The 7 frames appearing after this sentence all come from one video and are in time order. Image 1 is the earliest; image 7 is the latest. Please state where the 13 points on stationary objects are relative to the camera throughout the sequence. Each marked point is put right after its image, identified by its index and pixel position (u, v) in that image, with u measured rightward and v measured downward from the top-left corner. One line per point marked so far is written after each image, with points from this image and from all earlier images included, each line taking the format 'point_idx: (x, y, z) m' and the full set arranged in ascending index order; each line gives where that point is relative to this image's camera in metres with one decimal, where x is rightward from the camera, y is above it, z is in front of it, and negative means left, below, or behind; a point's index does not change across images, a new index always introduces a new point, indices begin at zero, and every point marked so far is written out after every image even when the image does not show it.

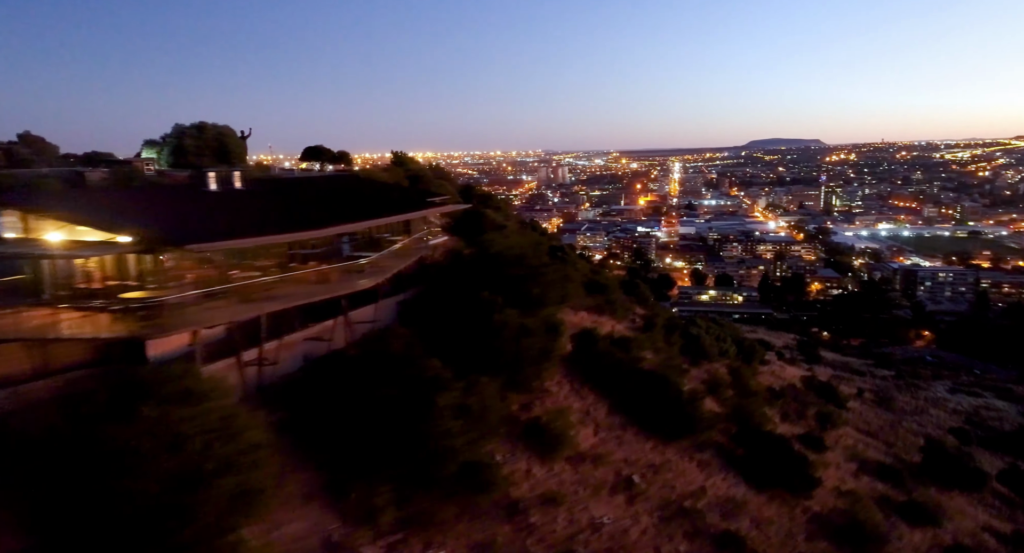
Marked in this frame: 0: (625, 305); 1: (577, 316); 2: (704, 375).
0: (+1.4, -0.4, +7.3) m
1: (+0.6, -0.4, +5.2) m
2: (+2.0, -1.1, +6.0) m
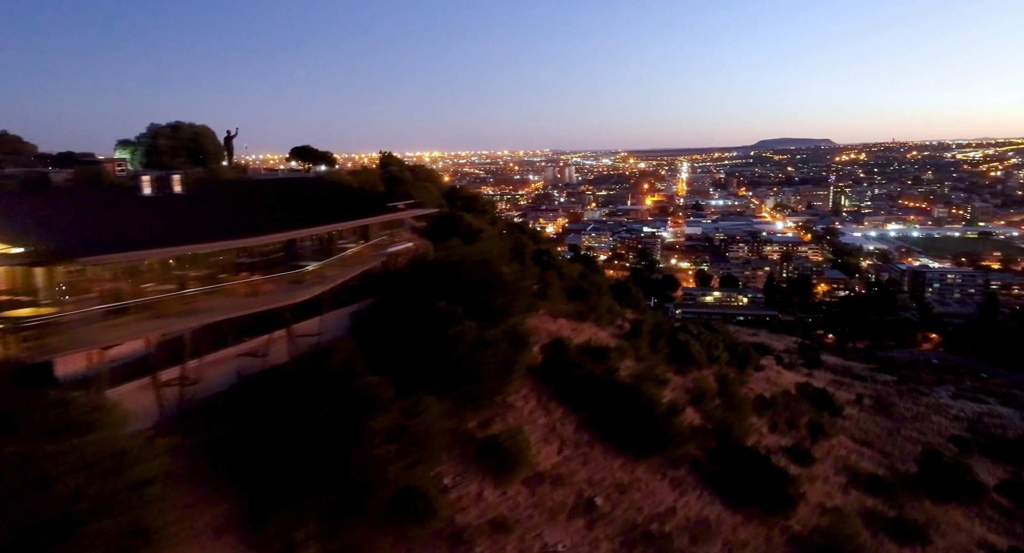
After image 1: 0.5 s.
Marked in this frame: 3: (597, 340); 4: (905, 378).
0: (+1.2, -0.5, +7.1) m
1: (+0.4, -0.5, +5.1) m
2: (+1.8, -1.2, +5.8) m
3: (+0.8, -0.6, +5.4) m
4: (+10.1, -2.6, +14.4) m
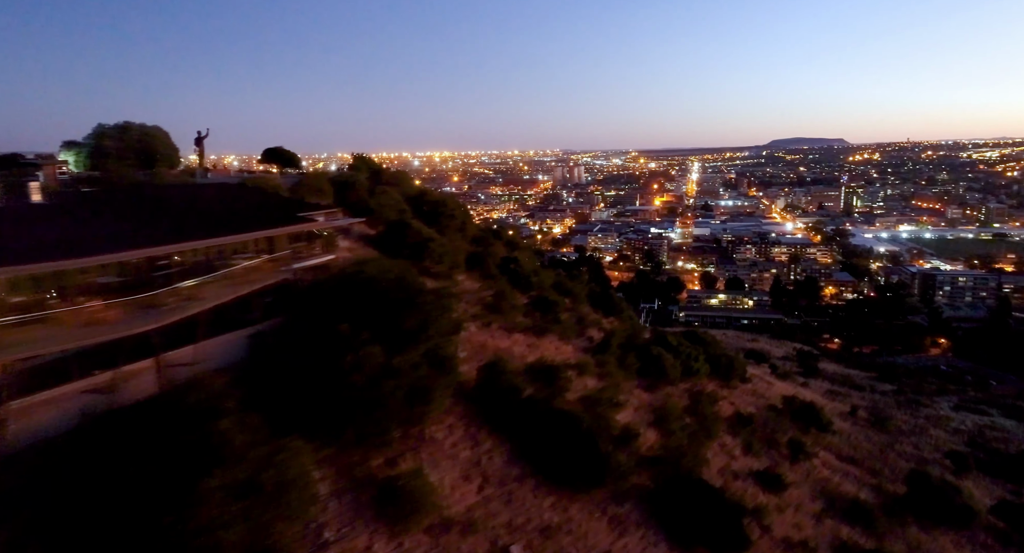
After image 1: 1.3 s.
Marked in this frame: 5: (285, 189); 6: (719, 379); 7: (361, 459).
0: (+0.8, -0.6, +6.8) m
1: (-0.1, -0.6, +4.7) m
2: (+1.4, -1.3, +5.5) m
3: (+0.4, -0.8, +5.1) m
4: (+9.8, -2.8, +13.9) m
5: (-2.2, +0.8, +5.4) m
6: (+3.1, -1.5, +8.3) m
7: (-0.7, -0.9, +2.7) m
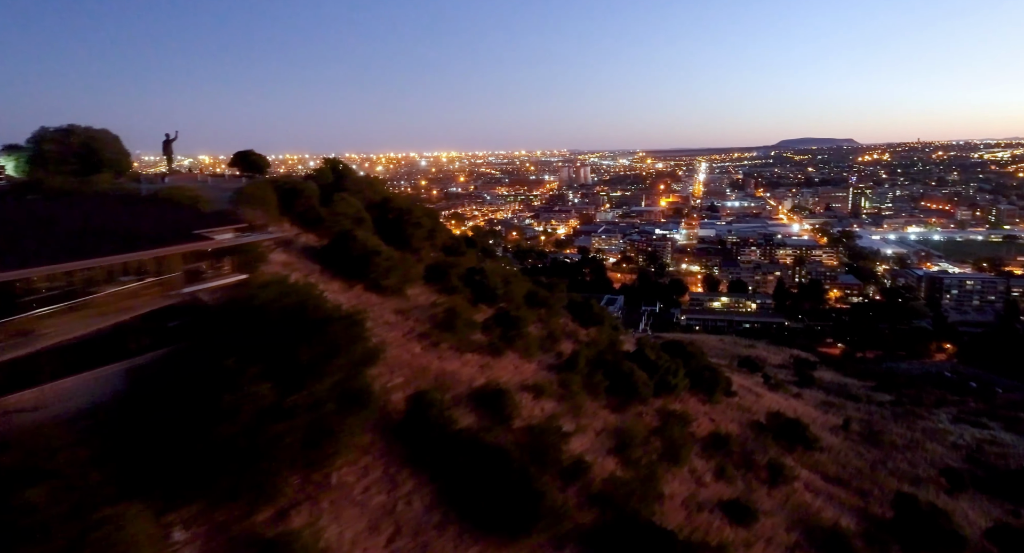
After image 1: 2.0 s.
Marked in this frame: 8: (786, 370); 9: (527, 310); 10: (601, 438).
0: (+0.4, -0.7, +6.5) m
1: (-0.5, -0.7, +4.4) m
2: (+1.0, -1.4, +5.2) m
3: (0.0, -0.9, +4.8) m
4: (+9.5, -3.0, +13.5) m
5: (-2.6, +0.7, +5.1) m
6: (+2.7, -1.7, +8.0) m
7: (-1.2, -1.0, +2.5) m
8: (+7.5, -2.6, +15.3) m
9: (+0.2, -0.4, +7.1) m
10: (+0.8, -1.4, +4.9) m
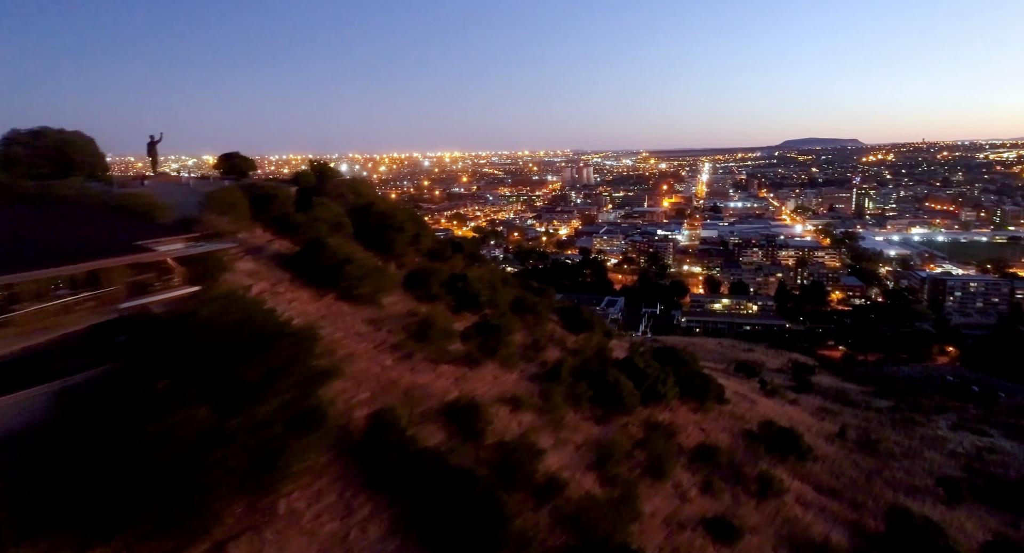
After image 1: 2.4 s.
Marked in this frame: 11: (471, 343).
0: (+0.2, -0.8, +6.3) m
1: (-0.7, -0.8, +4.3) m
2: (+0.8, -1.5, +5.0) m
3: (-0.2, -1.0, +4.6) m
4: (+9.3, -3.1, +13.3) m
5: (-2.8, +0.7, +5.0) m
6: (+2.5, -1.8, +7.8) m
7: (-1.4, -1.1, +2.3) m
8: (+7.3, -2.7, +15.2) m
9: (0.0, -0.5, +7.0) m
10: (+0.6, -1.5, +4.7) m
11: (-0.4, -0.6, +5.4) m
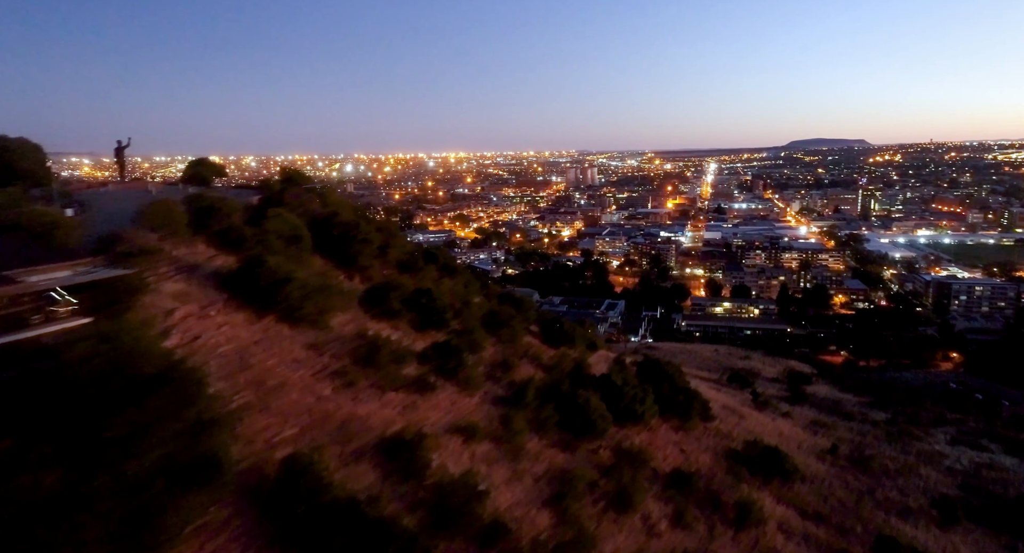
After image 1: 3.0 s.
0: (-0.2, -1.0, +6.0) m
1: (-1.0, -0.9, +4.0) m
2: (+0.4, -1.7, +4.7) m
3: (-0.6, -1.1, +4.3) m
4: (+9.0, -3.3, +12.9) m
5: (-3.2, +0.5, +4.7) m
6: (+2.2, -1.9, +7.5) m
7: (-1.8, -1.3, +2.0) m
8: (+7.0, -2.9, +14.8) m
9: (-0.3, -0.7, +6.7) m
10: (+0.2, -1.7, +4.4) m
11: (-0.7, -0.8, +5.1) m
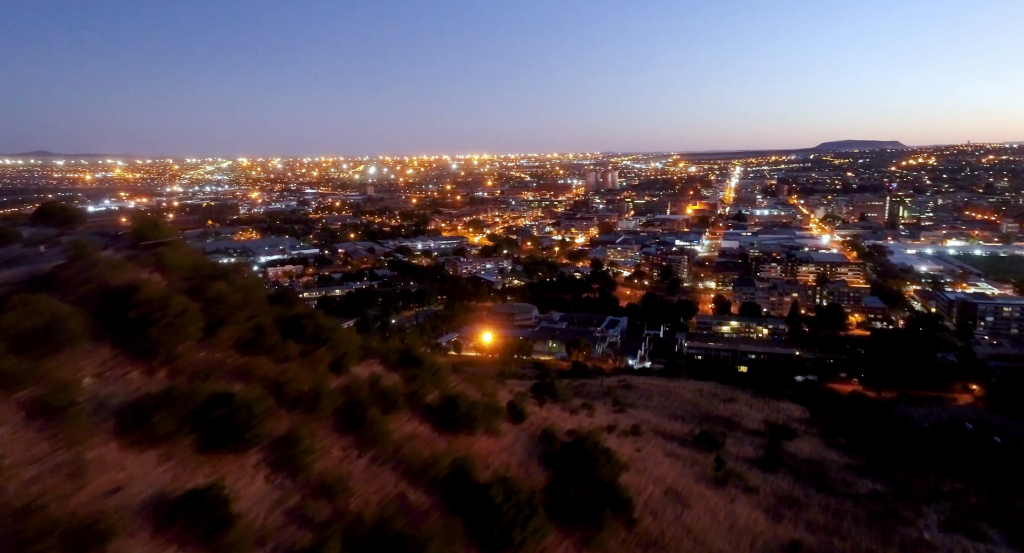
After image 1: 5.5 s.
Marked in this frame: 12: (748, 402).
0: (-1.7, -1.9, +4.8) m
1: (-2.6, -1.8, +2.8) m
2: (-1.2, -2.6, +3.4) m
3: (-2.2, -2.0, +3.1) m
4: (+7.7, -4.4, +11.3) m
5: (-4.7, -0.3, +3.6) m
6: (+0.7, -2.9, +6.1) m
7: (-3.4, -2.1, +0.8) m
8: (+5.8, -3.9, +13.3) m
9: (-1.8, -1.6, +5.4) m
10: (-1.4, -2.5, +3.1) m
11: (-2.3, -1.7, +3.8) m
12: (+7.3, -3.9, +17.5) m
